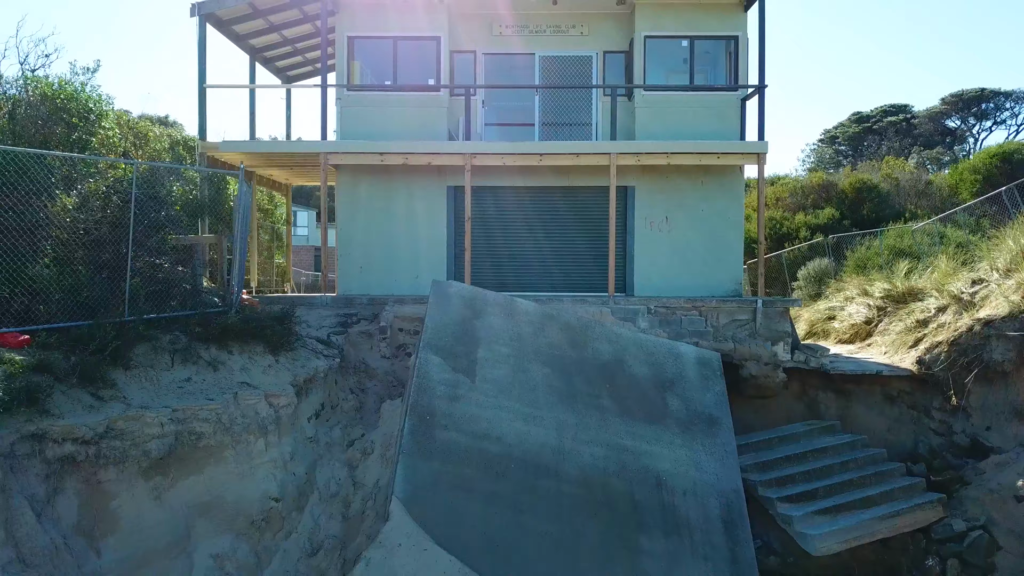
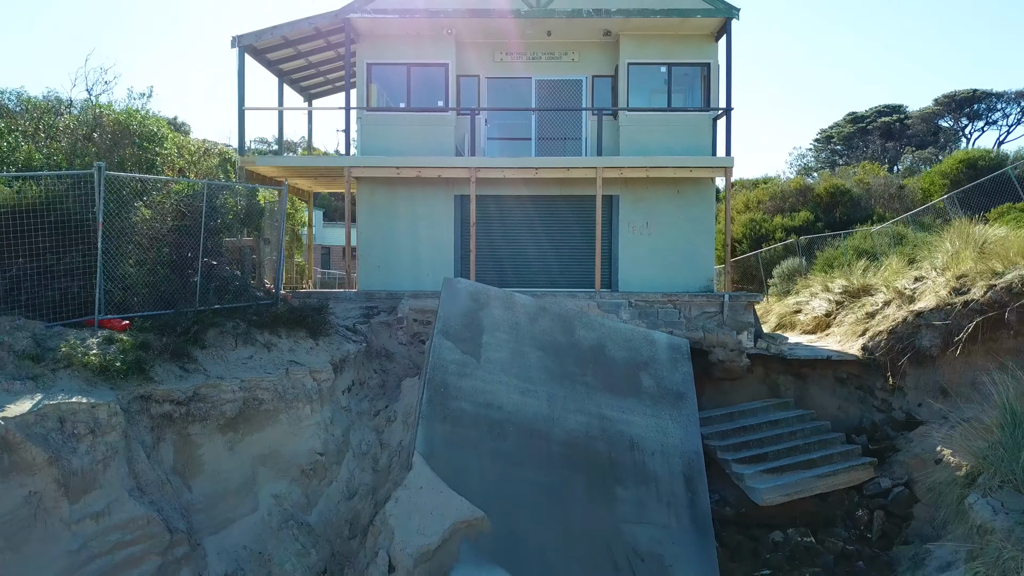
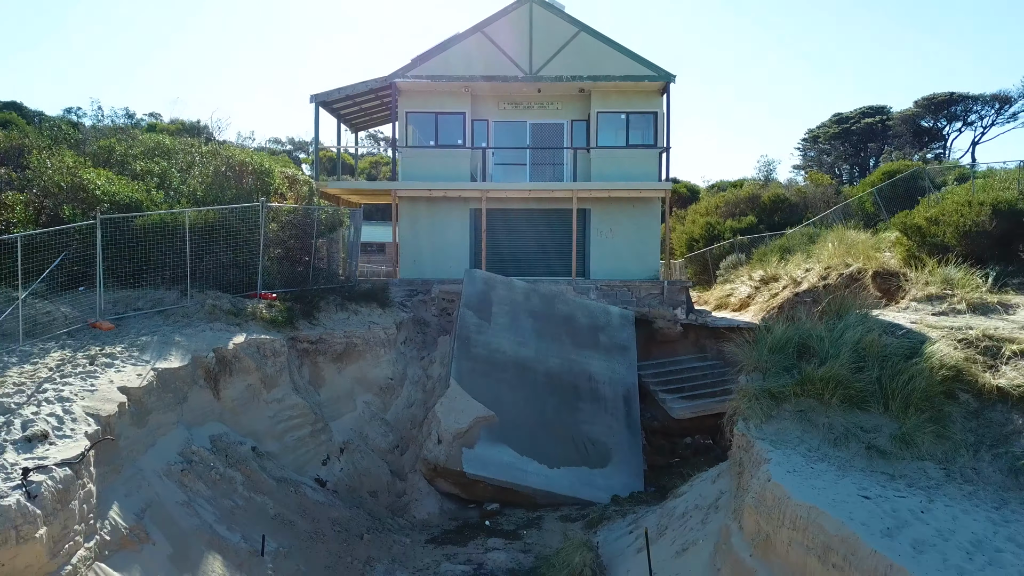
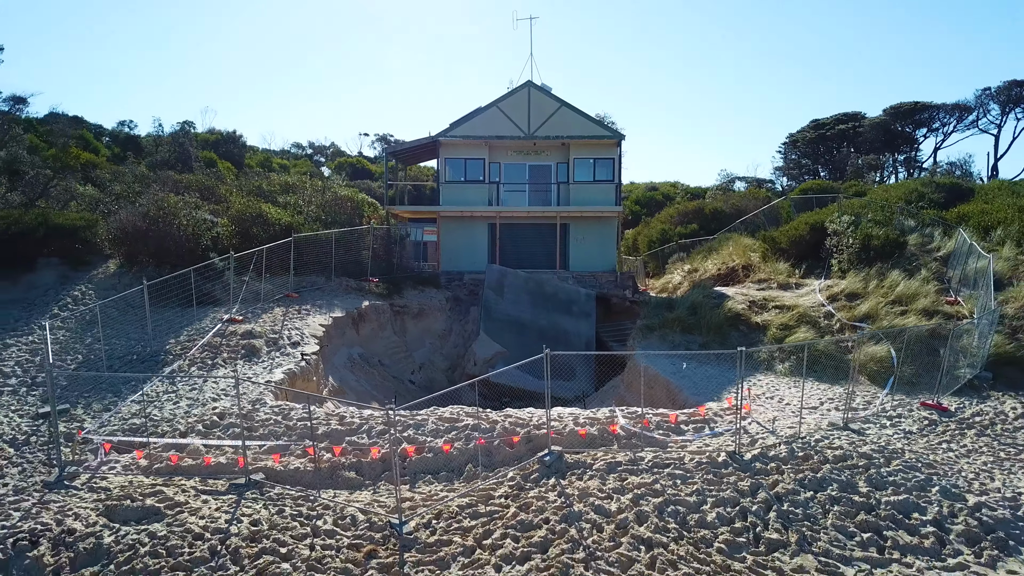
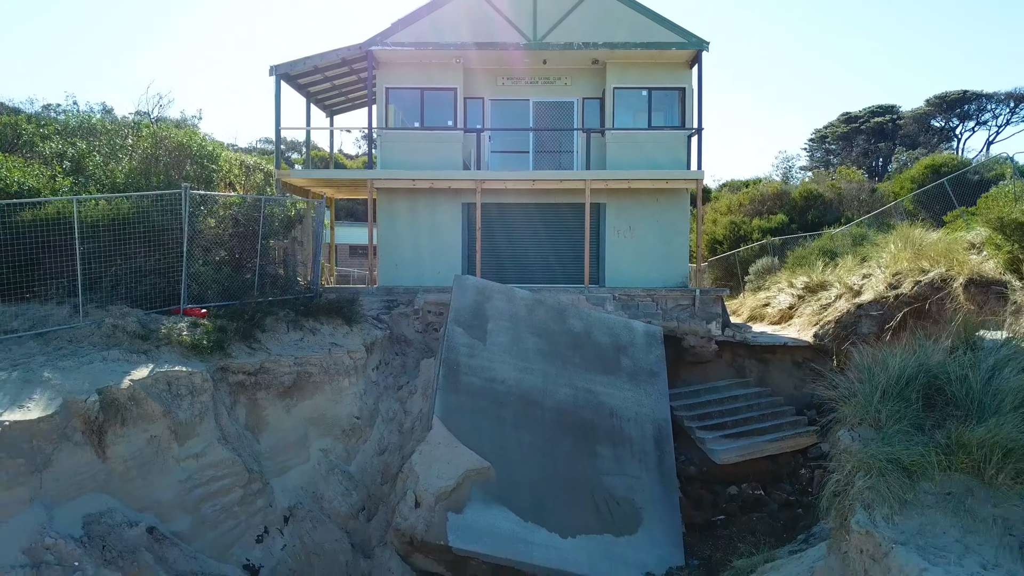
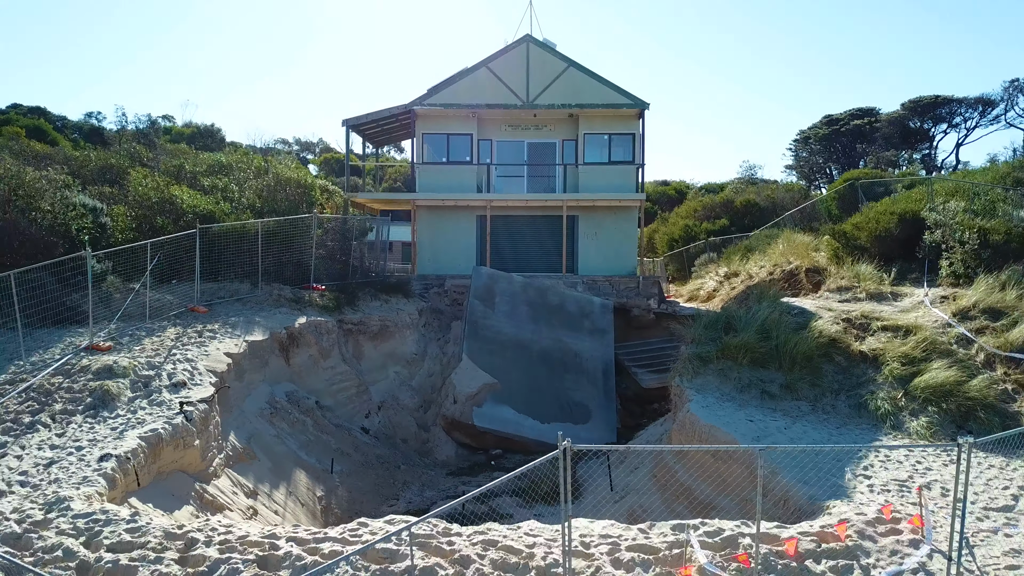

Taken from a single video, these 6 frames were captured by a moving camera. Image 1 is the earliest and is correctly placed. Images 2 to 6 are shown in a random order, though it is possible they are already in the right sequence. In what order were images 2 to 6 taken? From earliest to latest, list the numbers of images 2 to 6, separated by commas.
2, 5, 3, 6, 4
